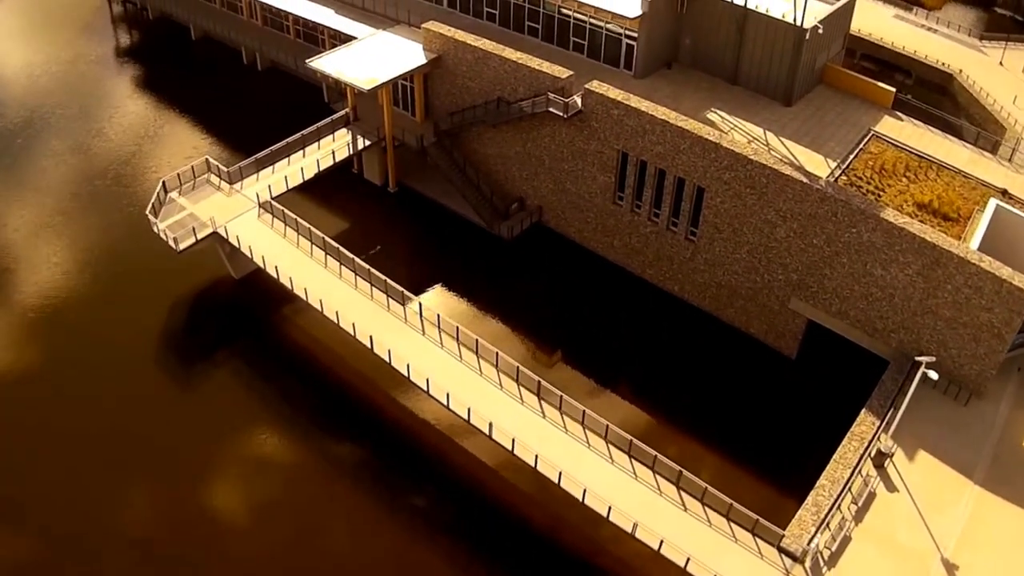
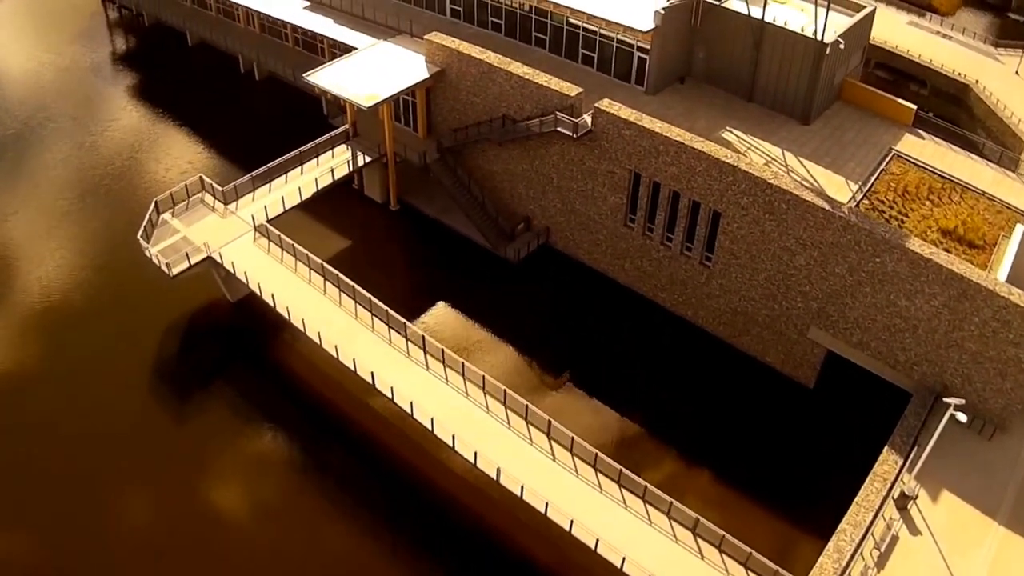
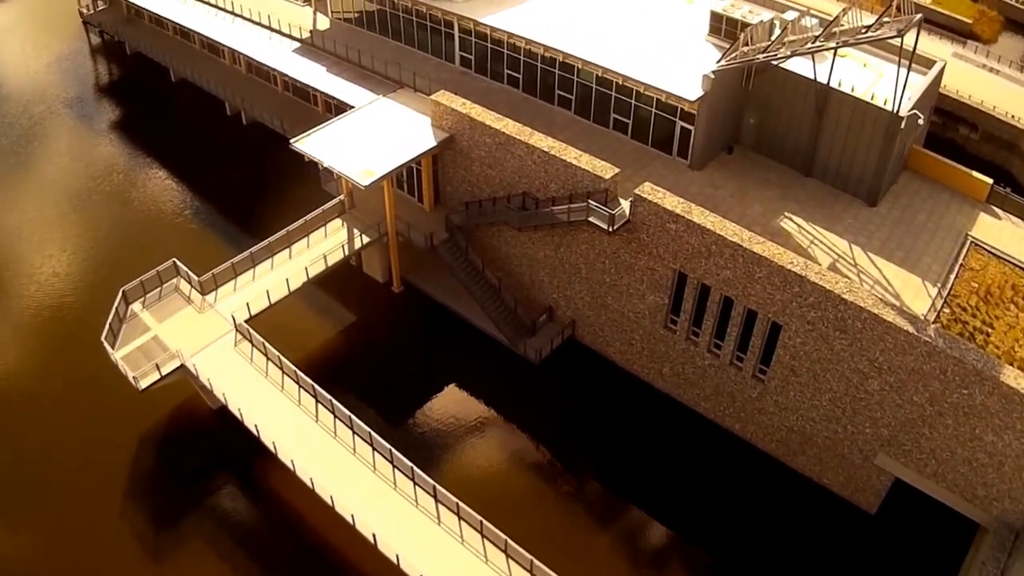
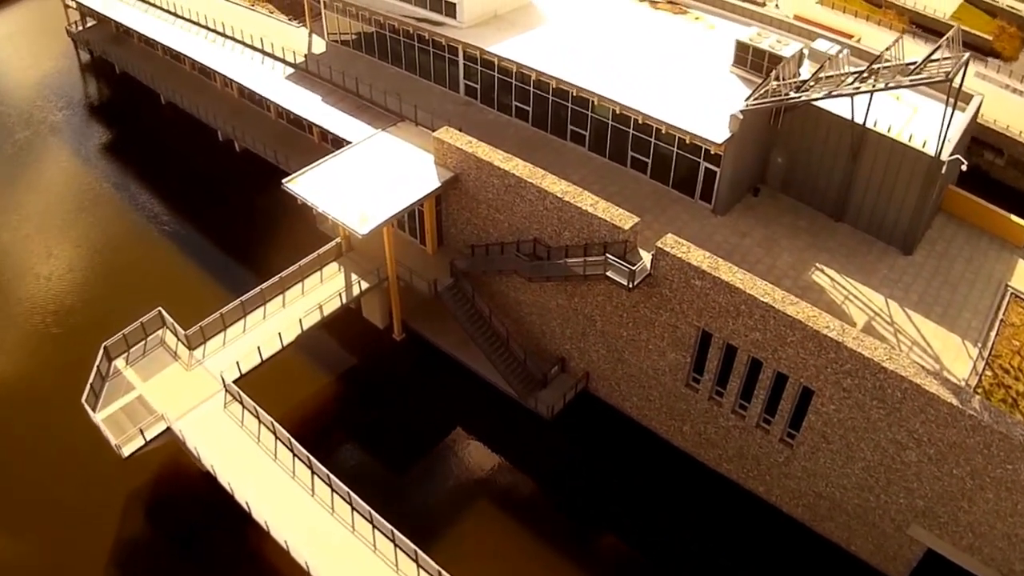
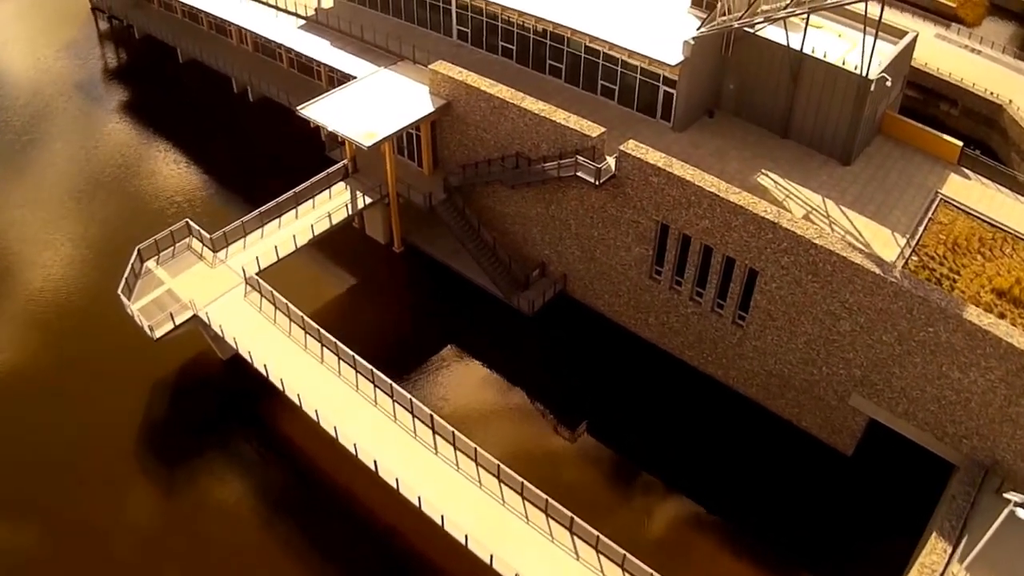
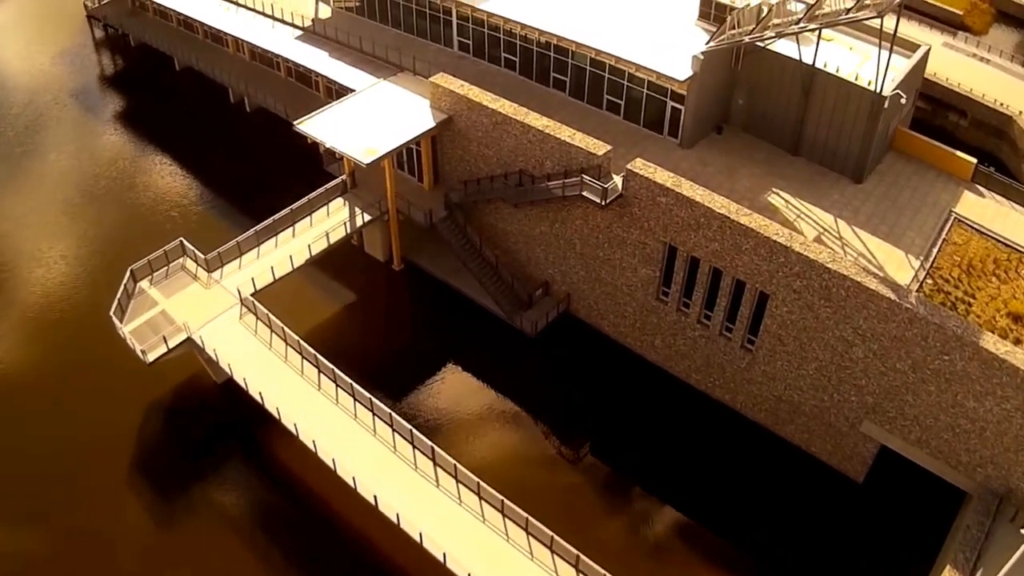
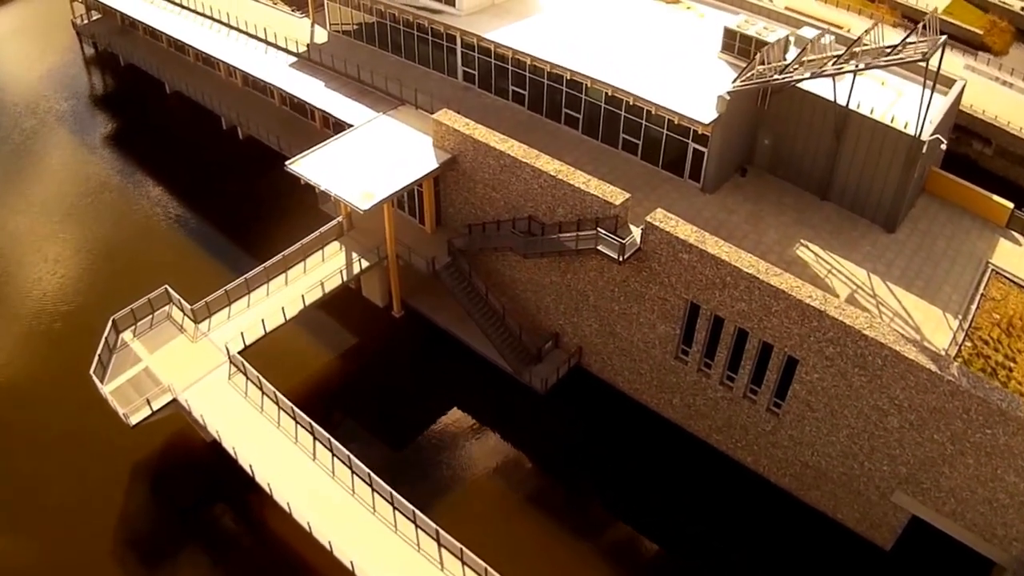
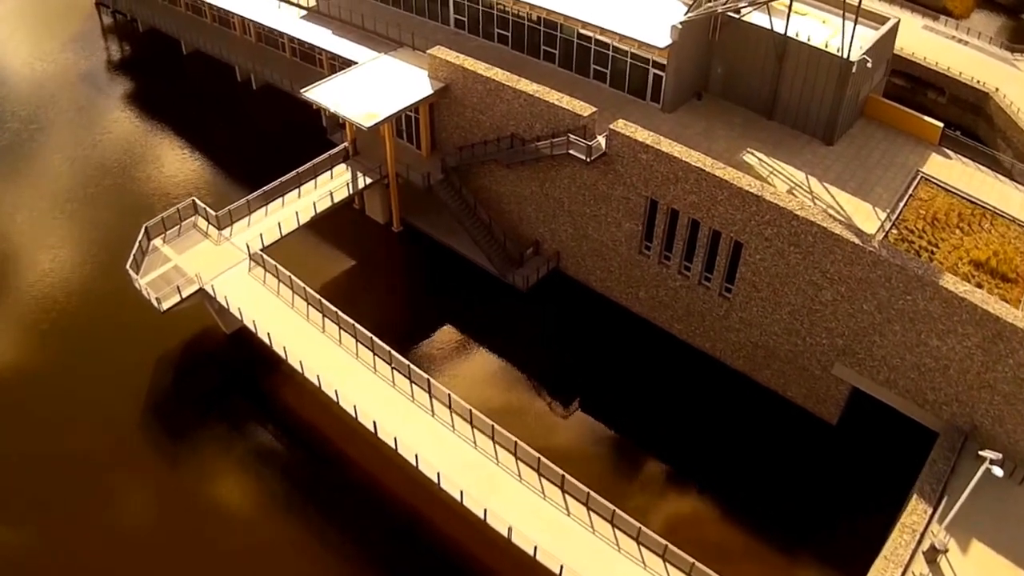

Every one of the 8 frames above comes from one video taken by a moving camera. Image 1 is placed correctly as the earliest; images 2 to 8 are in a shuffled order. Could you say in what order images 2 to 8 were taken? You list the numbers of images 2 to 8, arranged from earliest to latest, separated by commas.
2, 8, 5, 6, 3, 7, 4
